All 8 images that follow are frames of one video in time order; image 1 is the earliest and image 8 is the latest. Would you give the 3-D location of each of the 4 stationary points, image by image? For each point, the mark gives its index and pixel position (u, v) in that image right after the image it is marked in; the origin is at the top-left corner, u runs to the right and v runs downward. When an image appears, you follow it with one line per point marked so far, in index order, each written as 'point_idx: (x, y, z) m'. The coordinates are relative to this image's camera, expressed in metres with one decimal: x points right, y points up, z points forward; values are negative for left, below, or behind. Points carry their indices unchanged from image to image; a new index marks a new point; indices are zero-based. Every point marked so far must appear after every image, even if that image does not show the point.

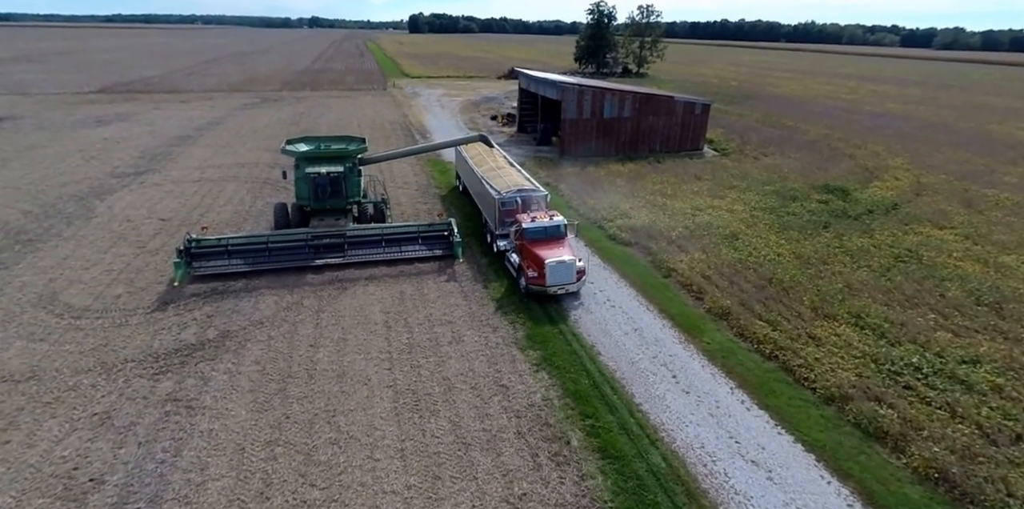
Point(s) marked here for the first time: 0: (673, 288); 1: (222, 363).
0: (+4.4, -1.0, +14.5) m
1: (-5.7, -2.1, +10.6) m
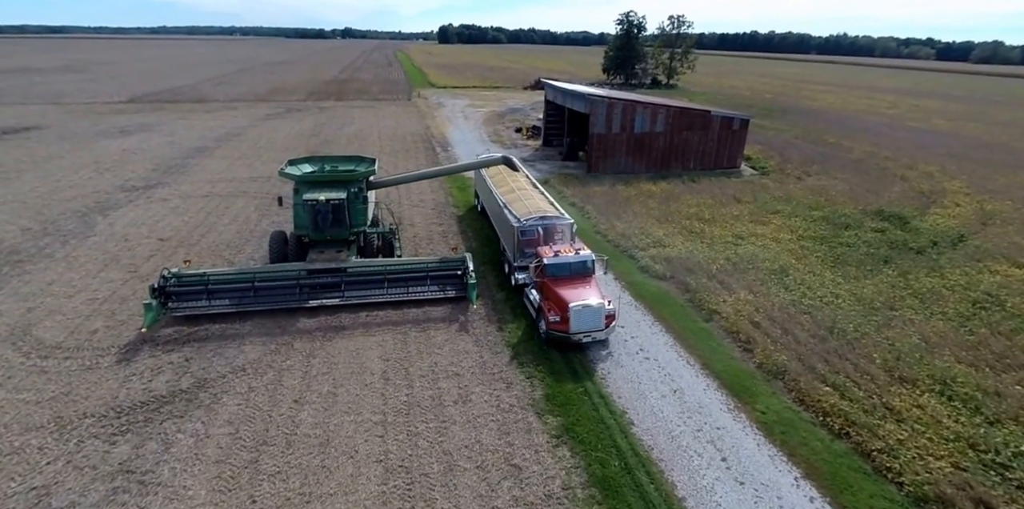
0: (+4.8, -1.9, +12.6) m
1: (-5.5, -2.9, +9.1) m
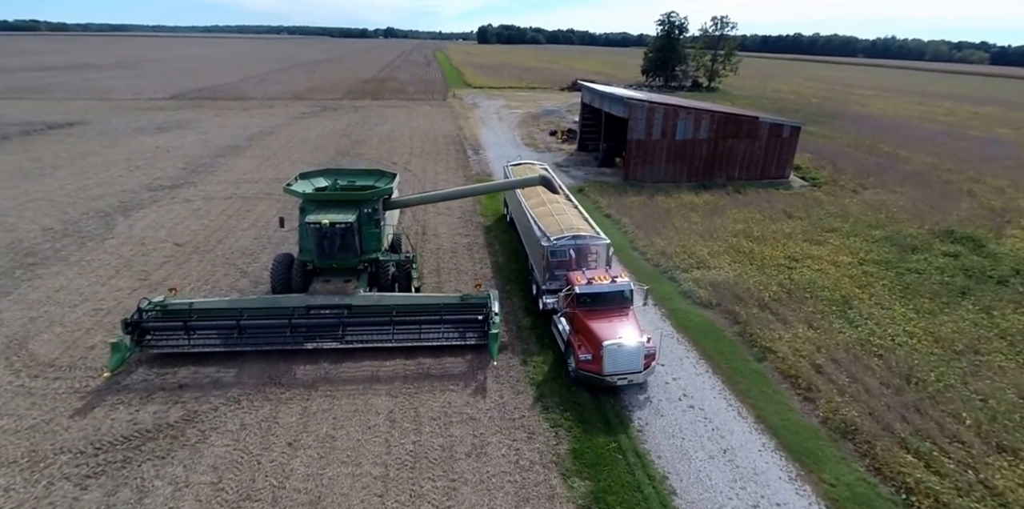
0: (+5.3, -2.6, +11.0) m
1: (-5.2, -3.2, +8.2) m
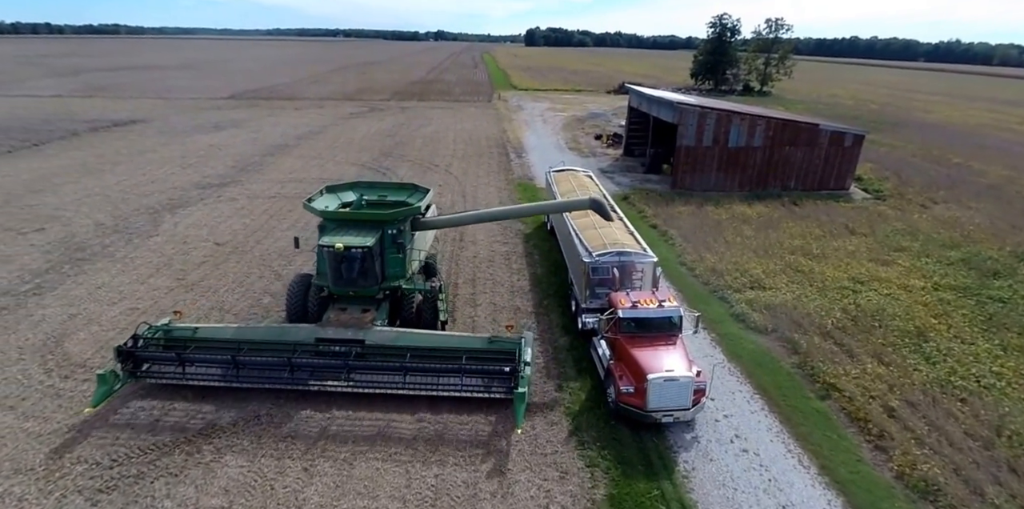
0: (+6.0, -3.1, +9.8) m
1: (-4.7, -3.3, +7.8) m
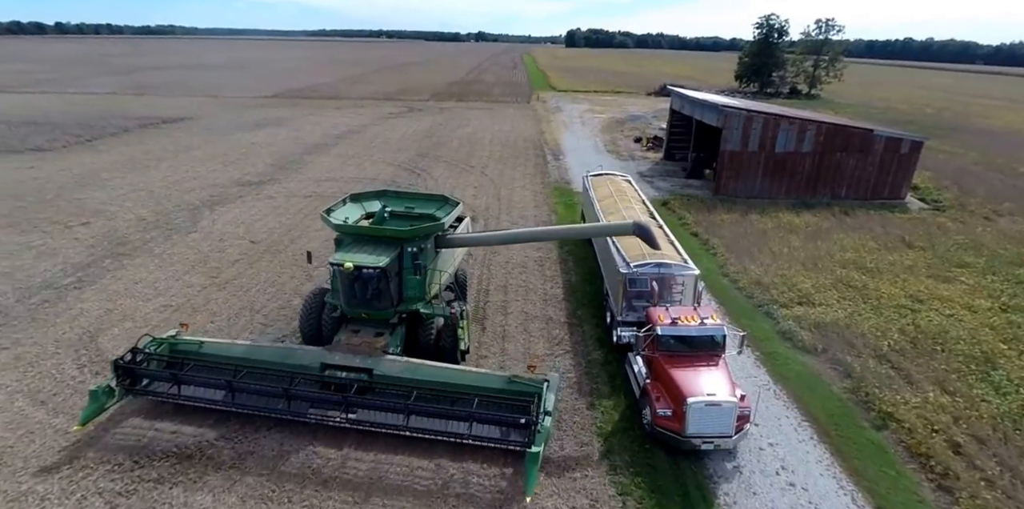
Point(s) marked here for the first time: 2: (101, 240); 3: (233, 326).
0: (+6.4, -3.4, +9.0) m
1: (-4.4, -3.4, +7.6) m
2: (-12.7, +0.4, +16.6) m
3: (-6.2, -1.6, +12.0) m
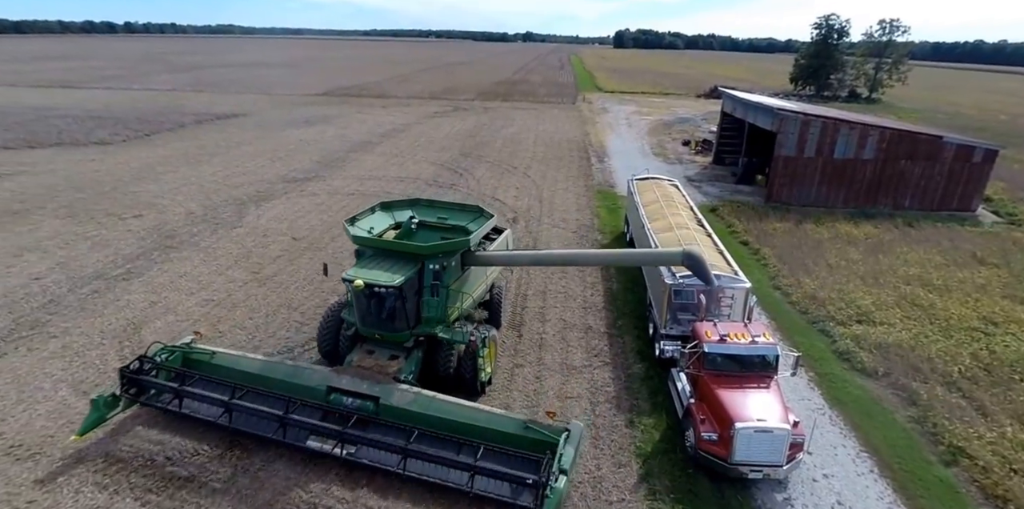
0: (+6.9, -3.7, +8.1) m
1: (-4.0, -3.3, +7.5) m
2: (-11.4, +0.7, +17.1) m
3: (-5.4, -1.5, +12.0) m
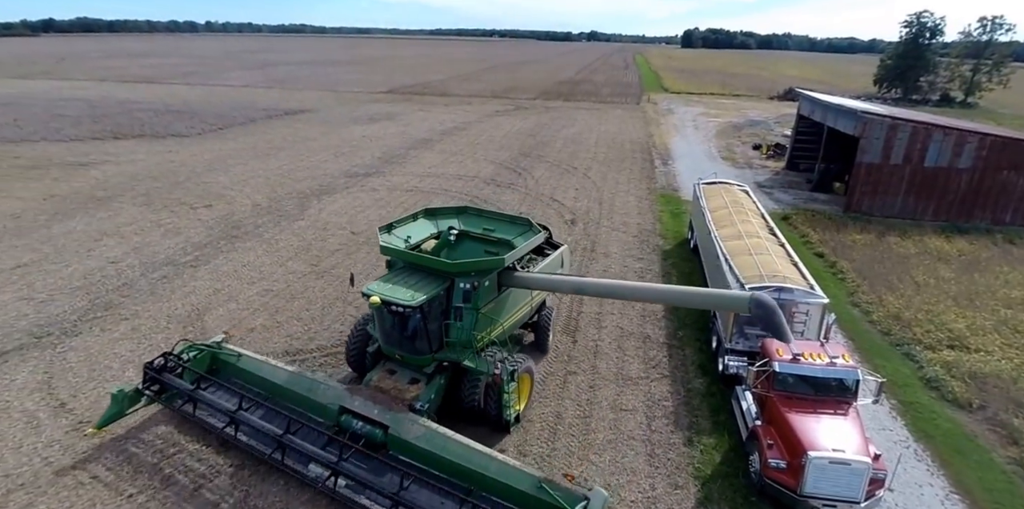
0: (+7.5, -4.1, +7.0) m
1: (-3.3, -3.2, +7.6) m
2: (-9.6, +1.0, +17.9) m
3: (-4.2, -1.4, +12.2) m
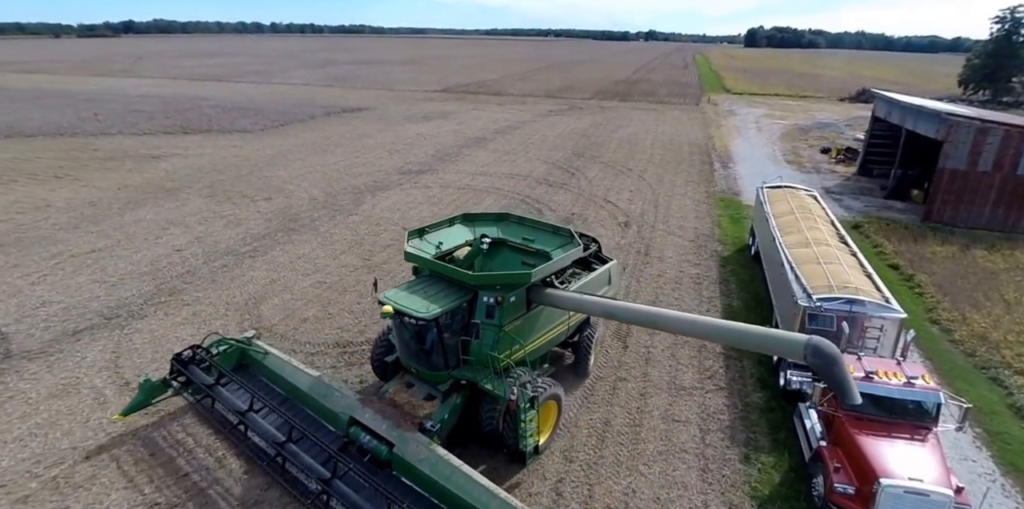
0: (+8.0, -4.3, +6.0) m
1: (-2.7, -3.1, +7.6) m
2: (-7.9, +1.3, +18.4) m
3: (-3.1, -1.2, +12.3) m
